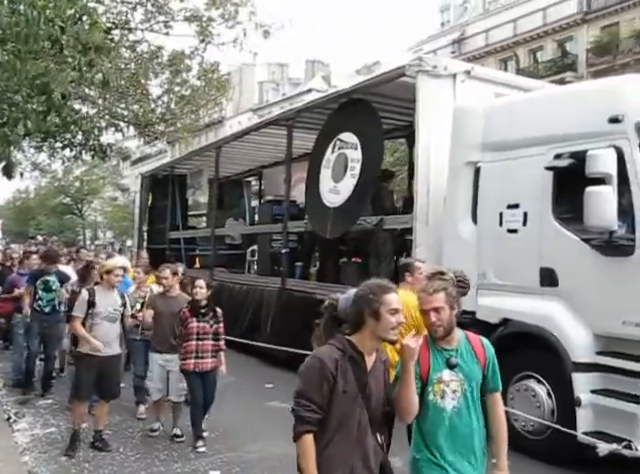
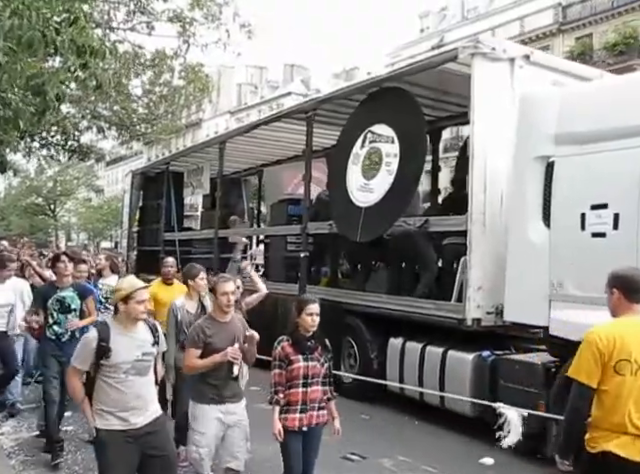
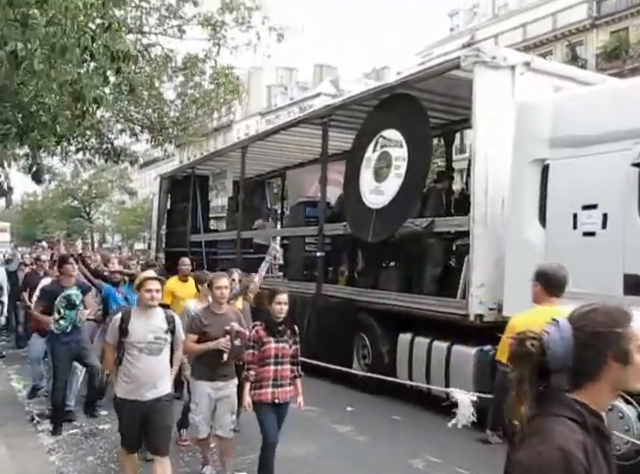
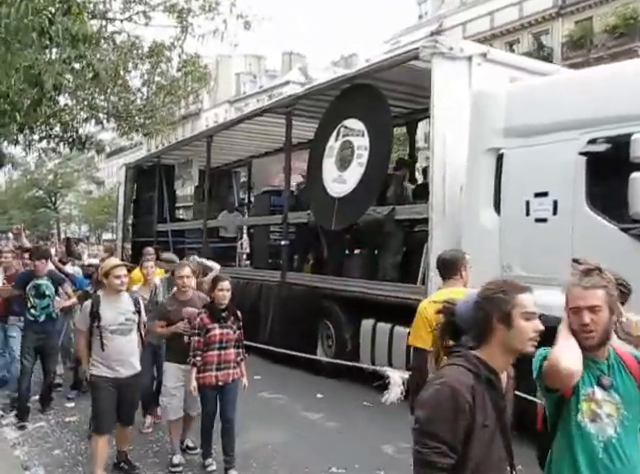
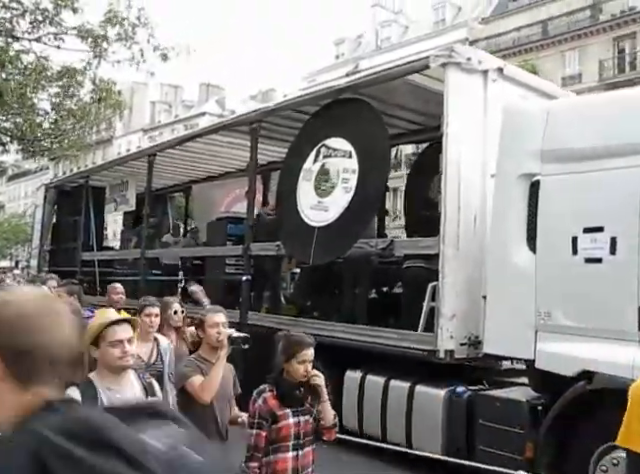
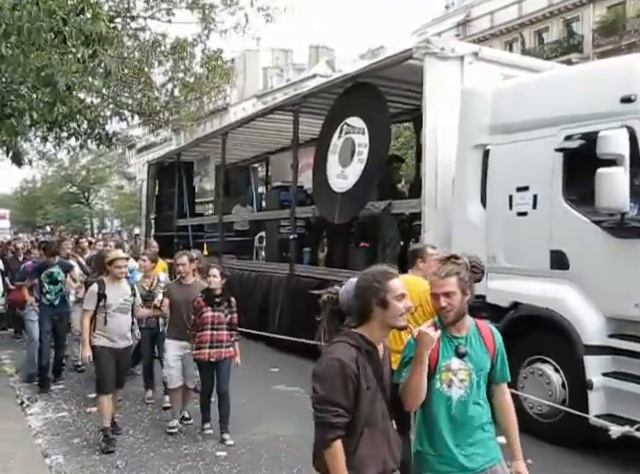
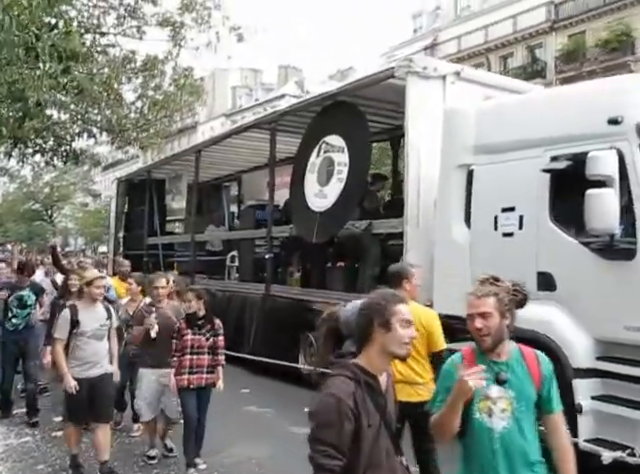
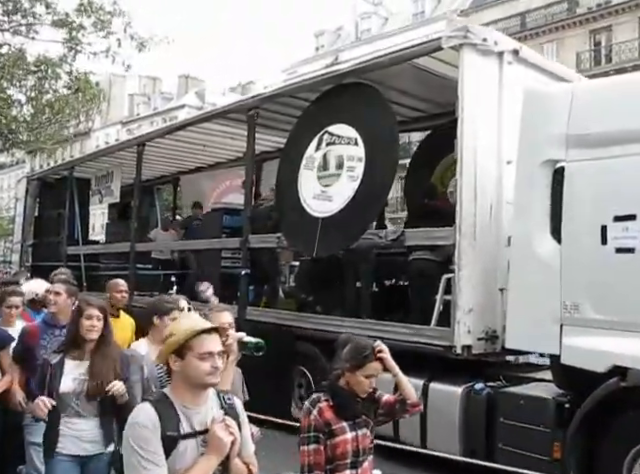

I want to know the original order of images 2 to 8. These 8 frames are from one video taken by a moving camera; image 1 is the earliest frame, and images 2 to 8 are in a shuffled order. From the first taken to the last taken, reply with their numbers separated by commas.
6, 7, 4, 3, 2, 5, 8
